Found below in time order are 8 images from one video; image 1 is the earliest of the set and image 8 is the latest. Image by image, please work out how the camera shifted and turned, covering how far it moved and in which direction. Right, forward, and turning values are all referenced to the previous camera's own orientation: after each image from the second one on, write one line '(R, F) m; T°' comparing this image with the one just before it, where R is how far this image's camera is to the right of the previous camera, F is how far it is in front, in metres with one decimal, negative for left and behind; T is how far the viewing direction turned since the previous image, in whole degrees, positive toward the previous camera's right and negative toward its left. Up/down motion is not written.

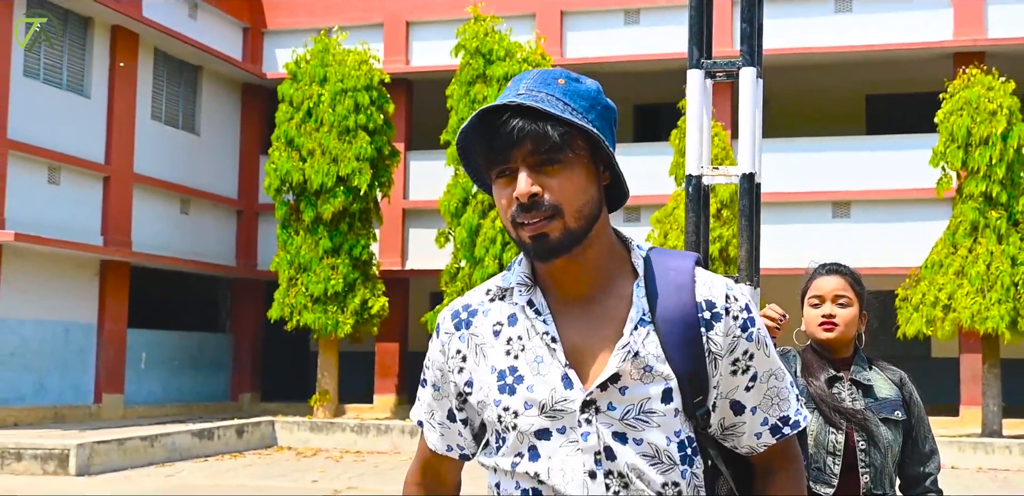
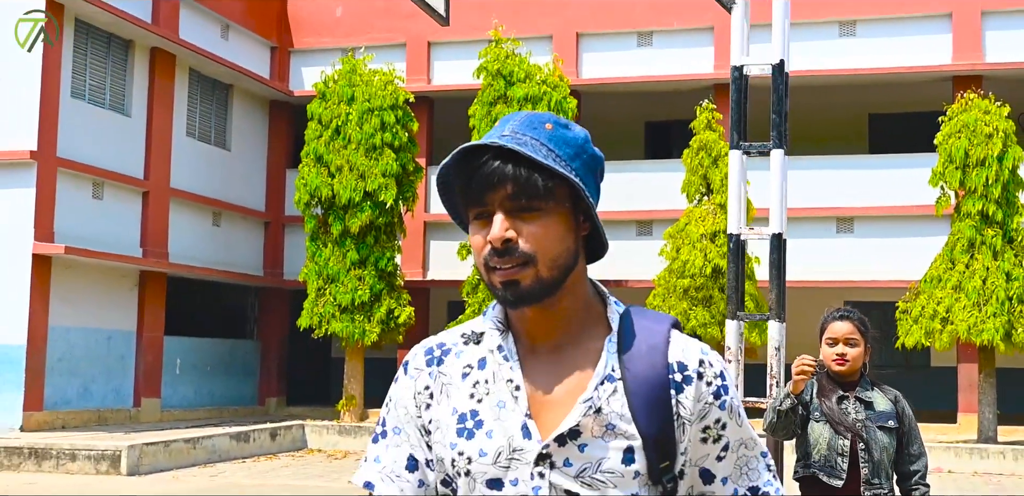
(-0.3, -0.8) m; 0°
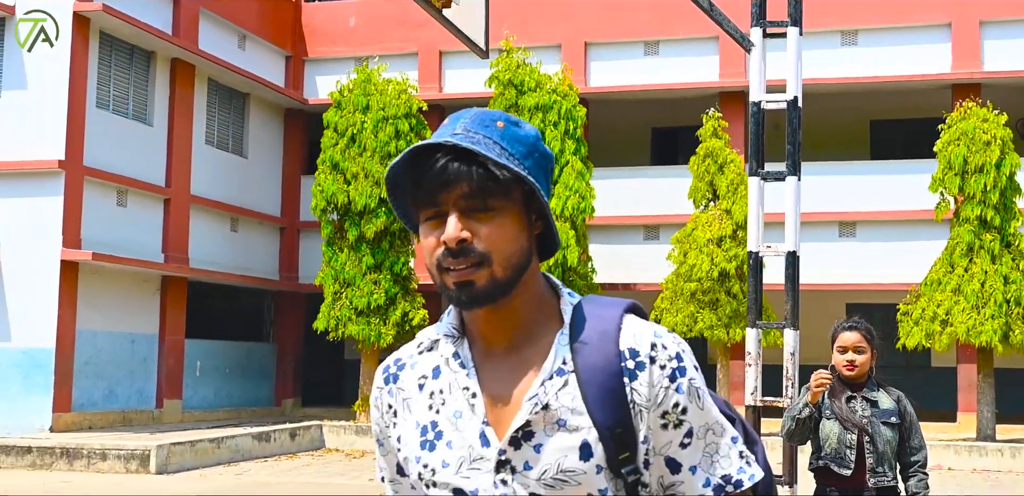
(-0.2, -0.5) m; 0°
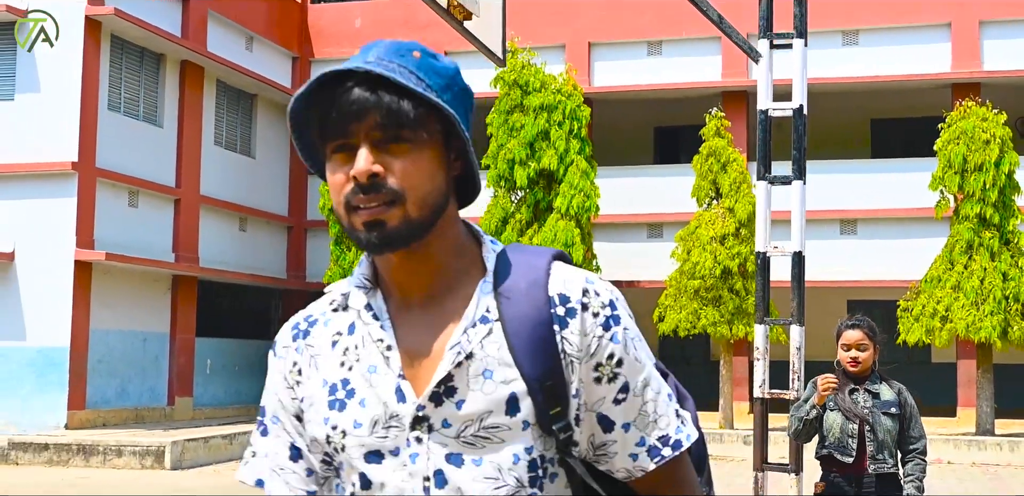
(-0.1, -0.2) m; 0°
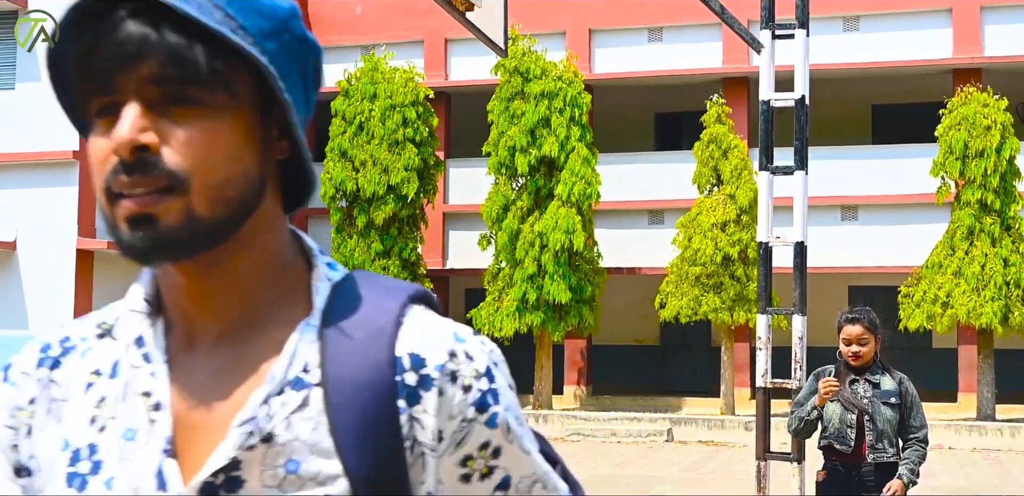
(0.0, 0.0) m; 0°
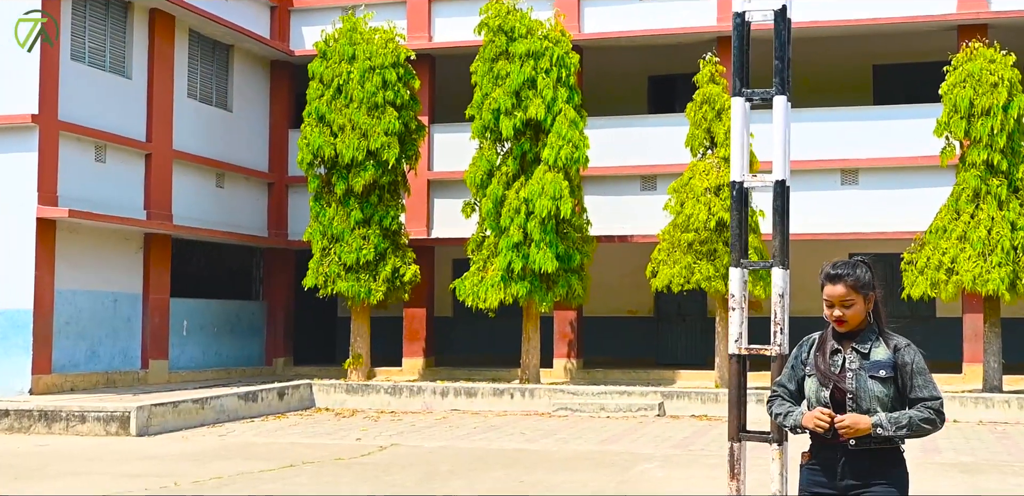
(+0.3, +0.7) m; 0°
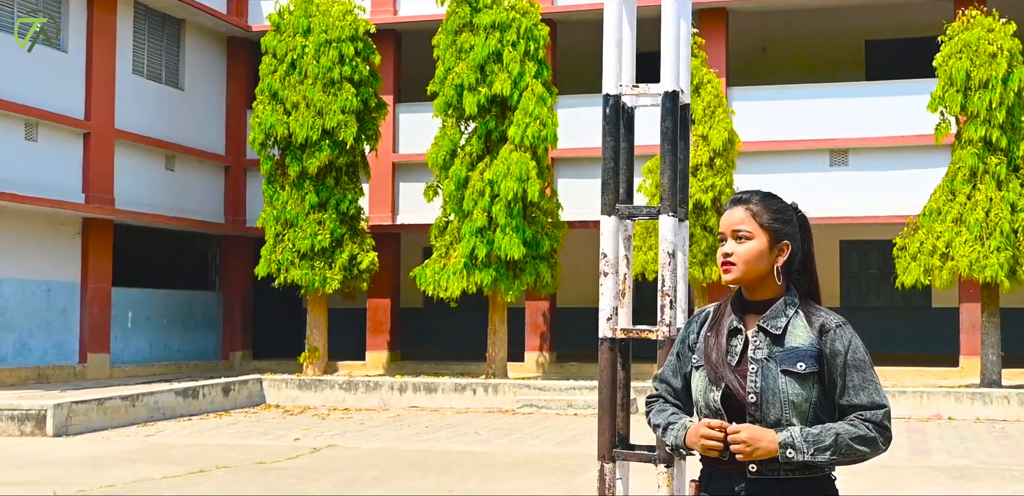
(+0.5, +1.1) m; 0°
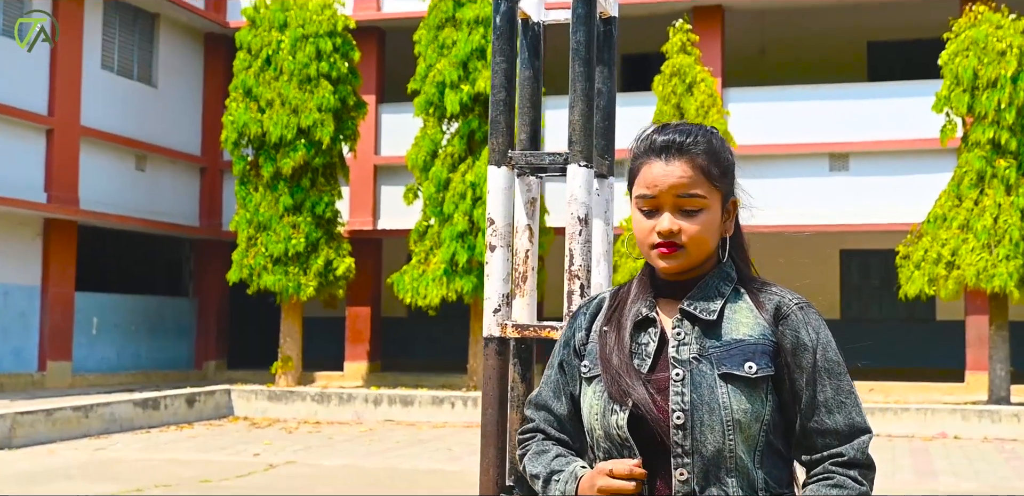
(+0.3, +0.8) m; 0°
